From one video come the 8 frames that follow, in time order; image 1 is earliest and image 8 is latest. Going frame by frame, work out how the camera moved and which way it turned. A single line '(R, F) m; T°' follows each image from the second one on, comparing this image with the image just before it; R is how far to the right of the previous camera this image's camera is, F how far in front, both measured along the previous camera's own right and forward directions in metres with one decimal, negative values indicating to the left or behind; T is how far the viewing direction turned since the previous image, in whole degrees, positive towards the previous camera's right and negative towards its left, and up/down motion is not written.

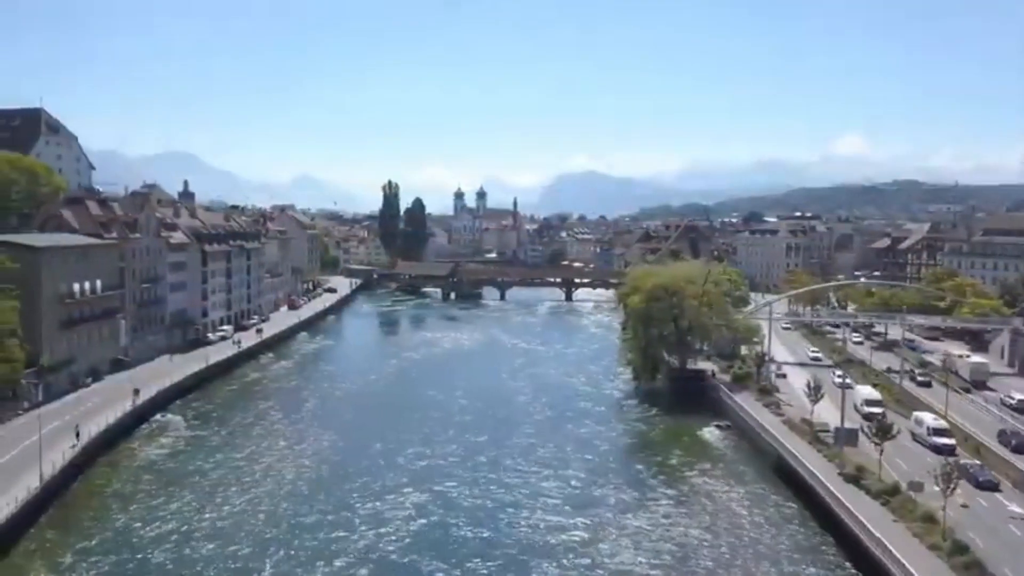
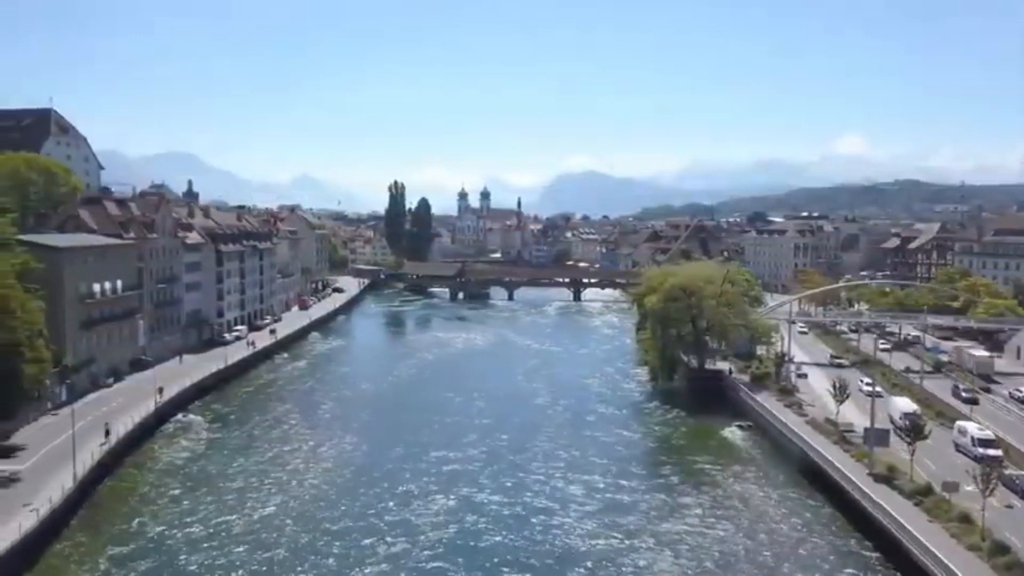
(-1.0, +0.1) m; 0°
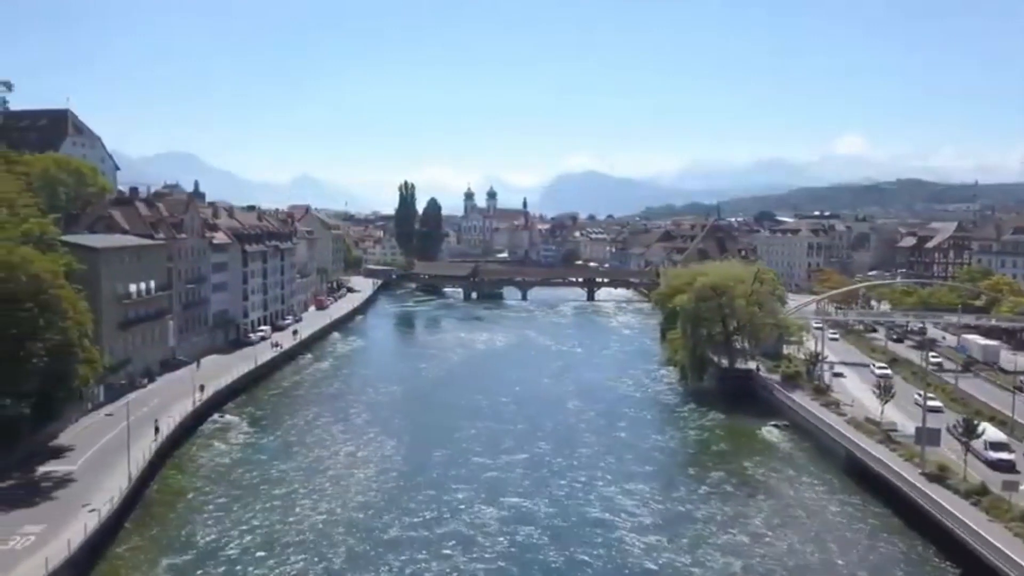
(-1.6, +0.1) m; 0°
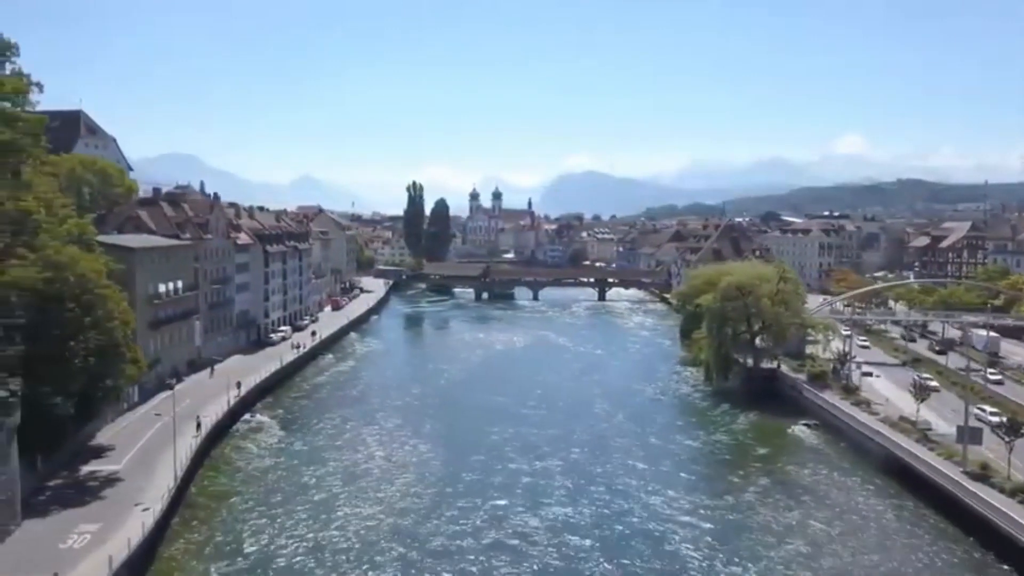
(-1.4, 0.0) m; 0°
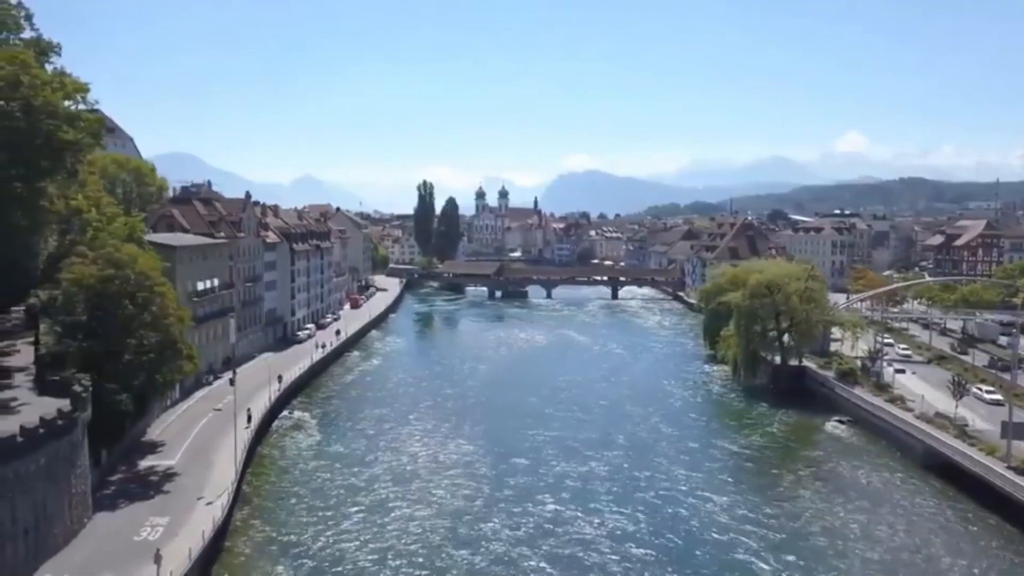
(-1.6, -0.4) m; 0°
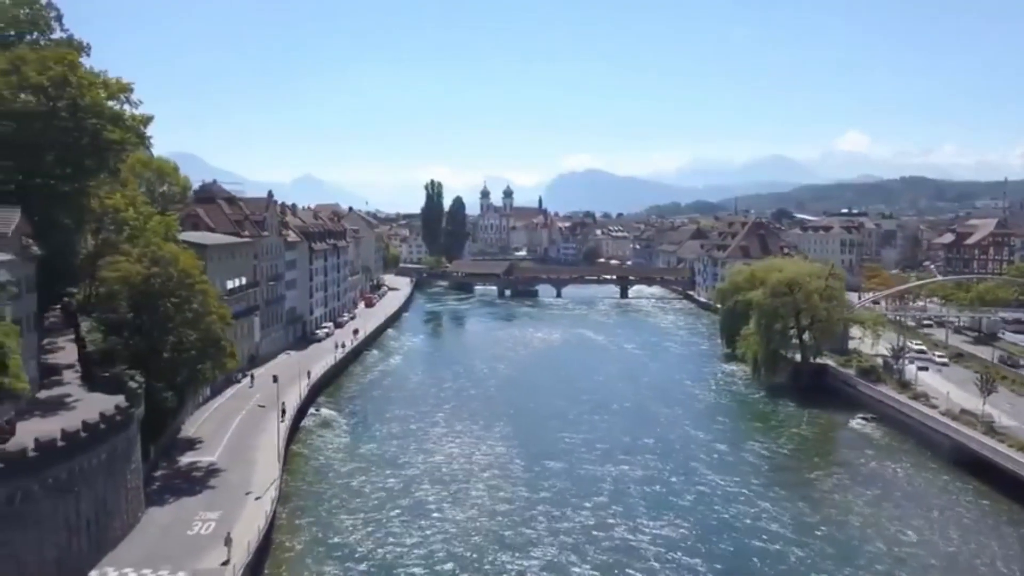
(-1.2, -0.3) m; 0°
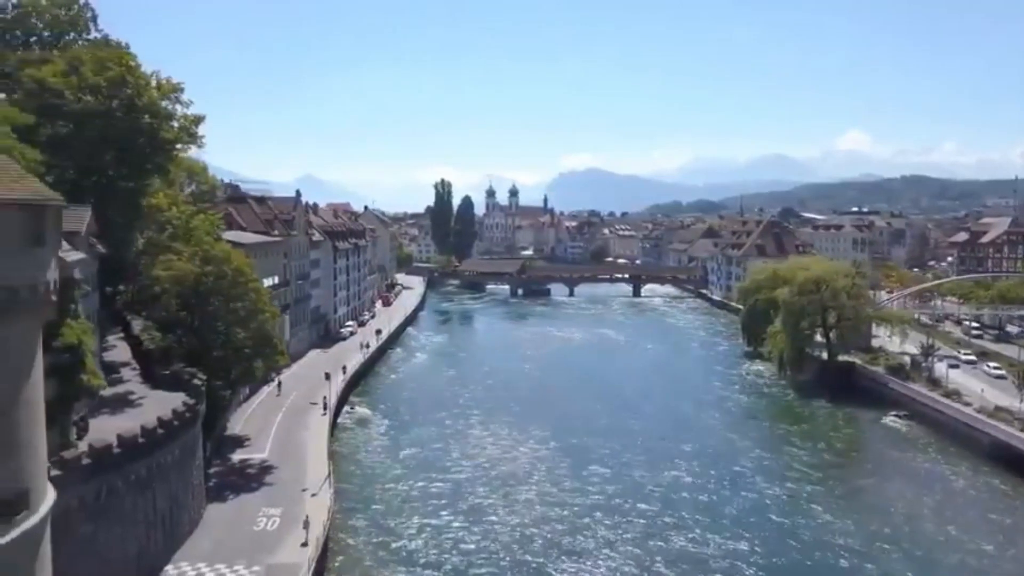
(-1.6, -0.2) m; 0°
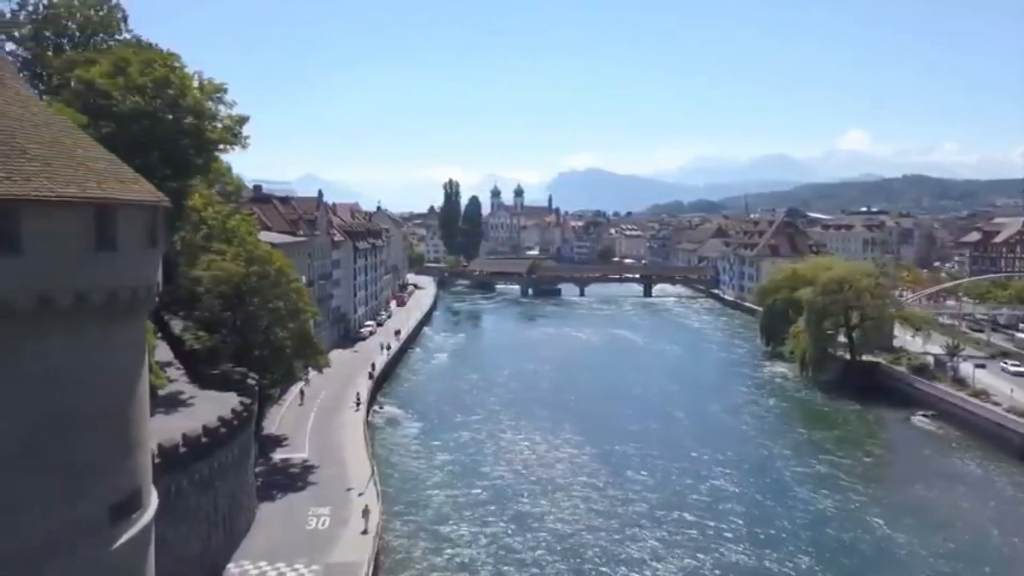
(-1.3, -0.1) m; 0°
